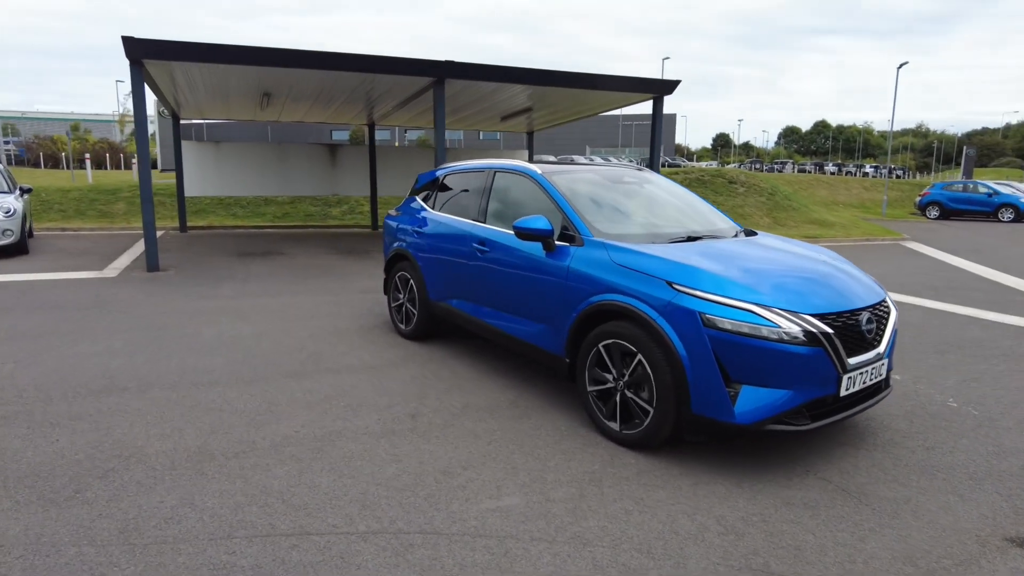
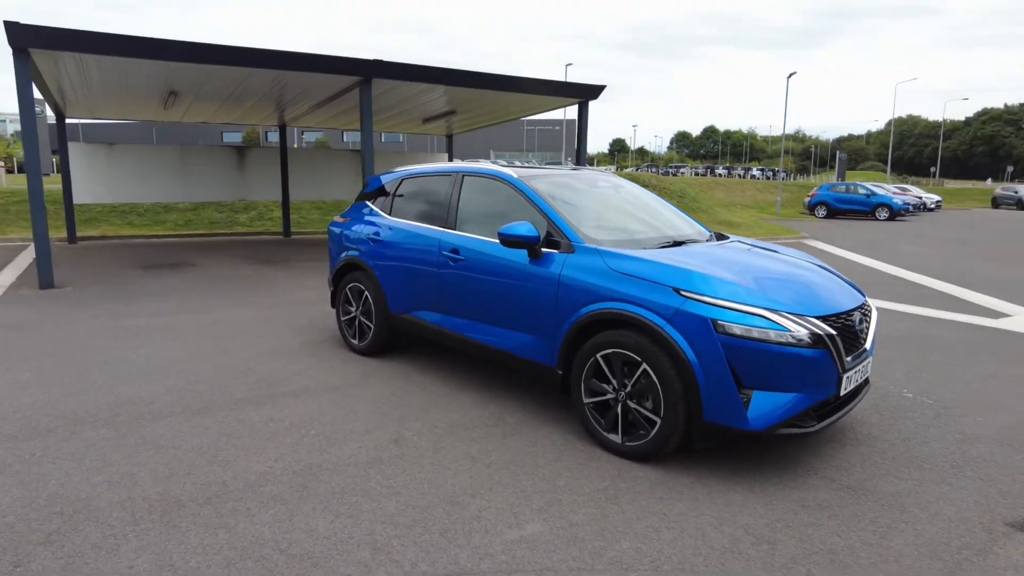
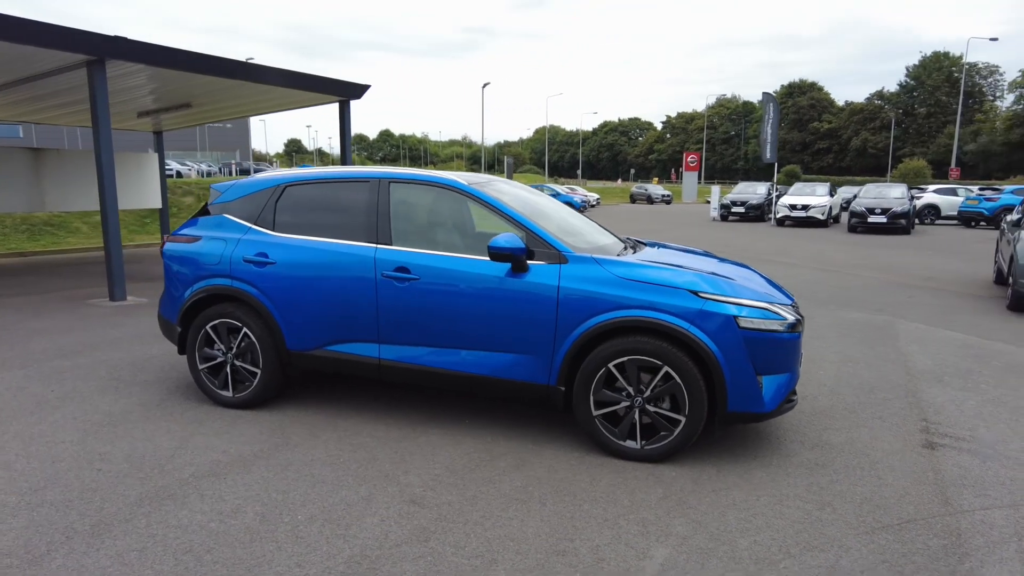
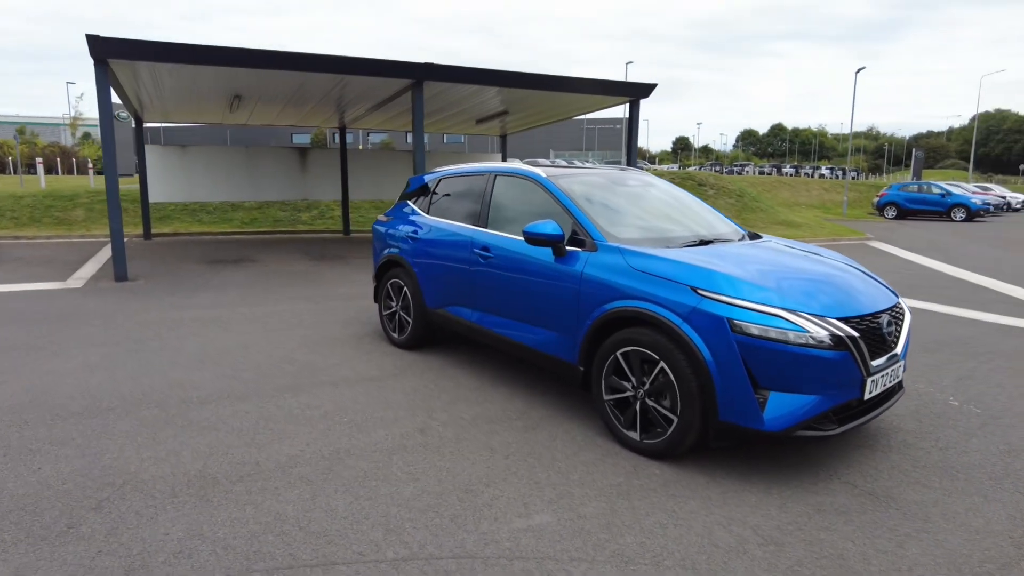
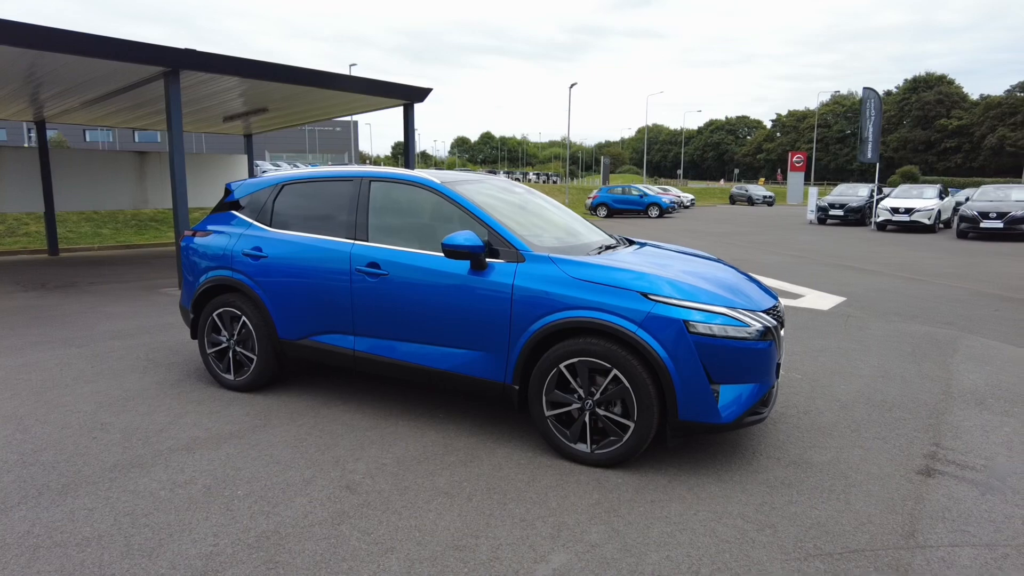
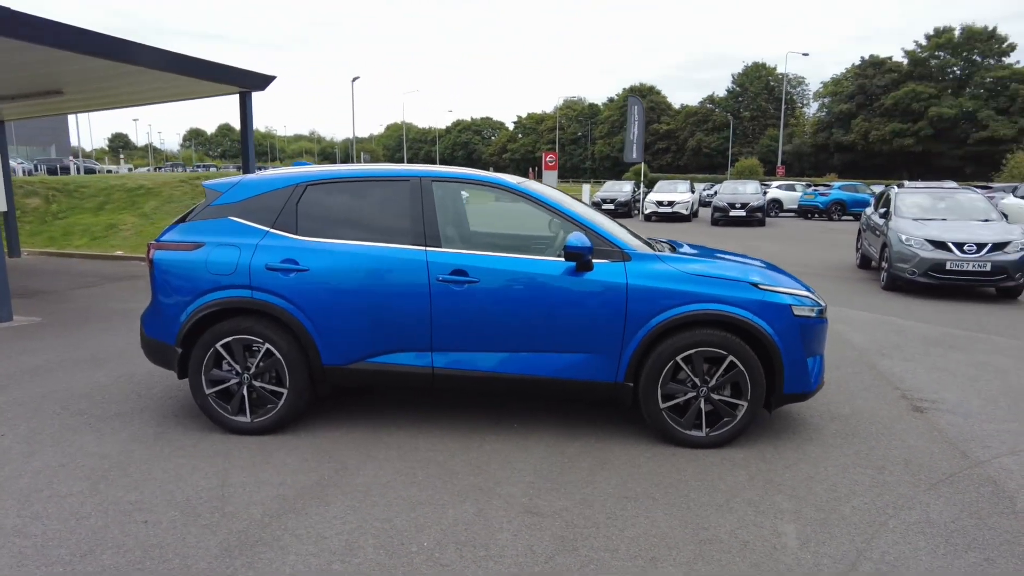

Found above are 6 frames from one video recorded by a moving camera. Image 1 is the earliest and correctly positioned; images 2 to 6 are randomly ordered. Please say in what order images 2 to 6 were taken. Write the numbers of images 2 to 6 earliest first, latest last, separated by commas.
4, 2, 5, 3, 6
